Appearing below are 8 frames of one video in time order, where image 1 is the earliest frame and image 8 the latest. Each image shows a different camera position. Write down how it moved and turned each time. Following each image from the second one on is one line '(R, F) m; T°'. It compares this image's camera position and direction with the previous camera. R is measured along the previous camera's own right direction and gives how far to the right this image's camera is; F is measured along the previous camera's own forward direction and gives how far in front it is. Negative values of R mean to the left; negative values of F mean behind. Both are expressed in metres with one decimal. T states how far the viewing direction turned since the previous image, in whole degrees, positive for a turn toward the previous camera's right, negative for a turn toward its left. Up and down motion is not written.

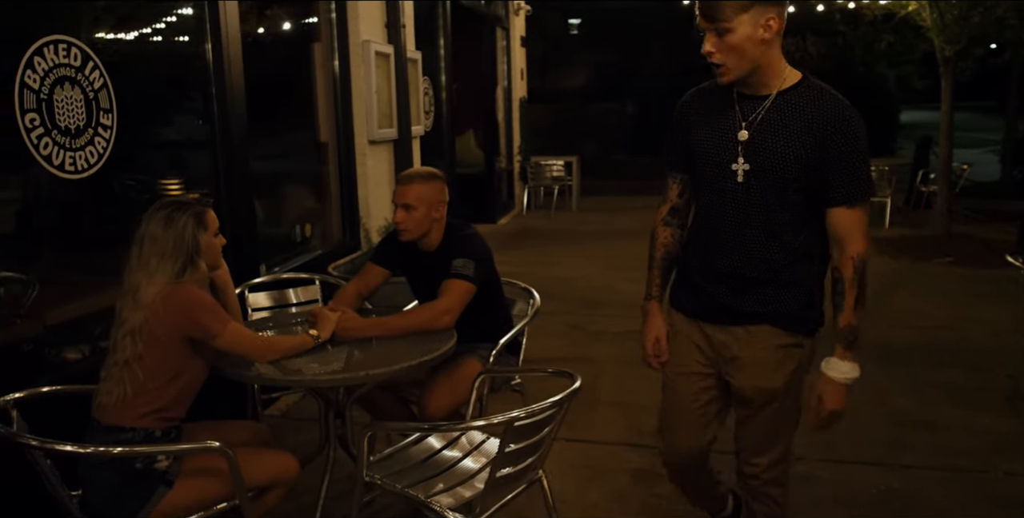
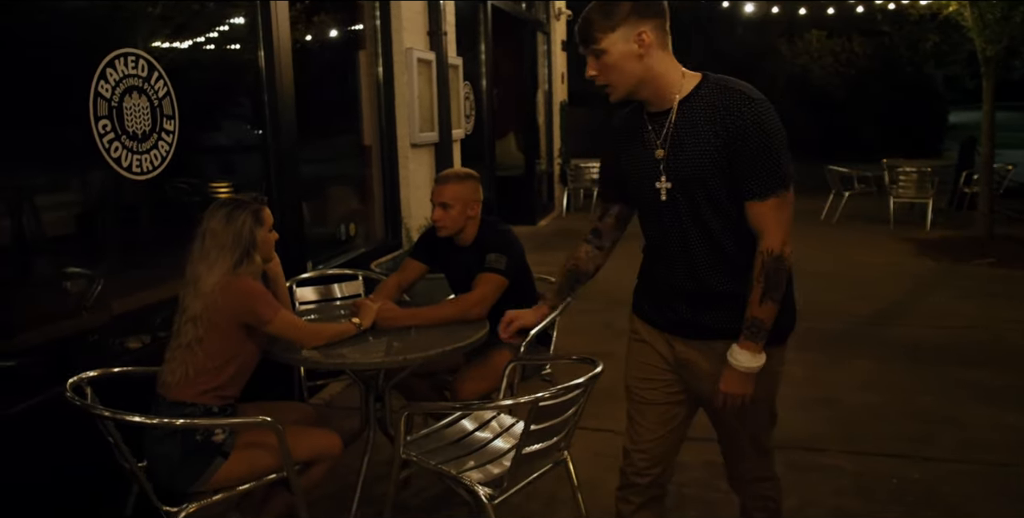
(0.0, -0.2) m; -3°
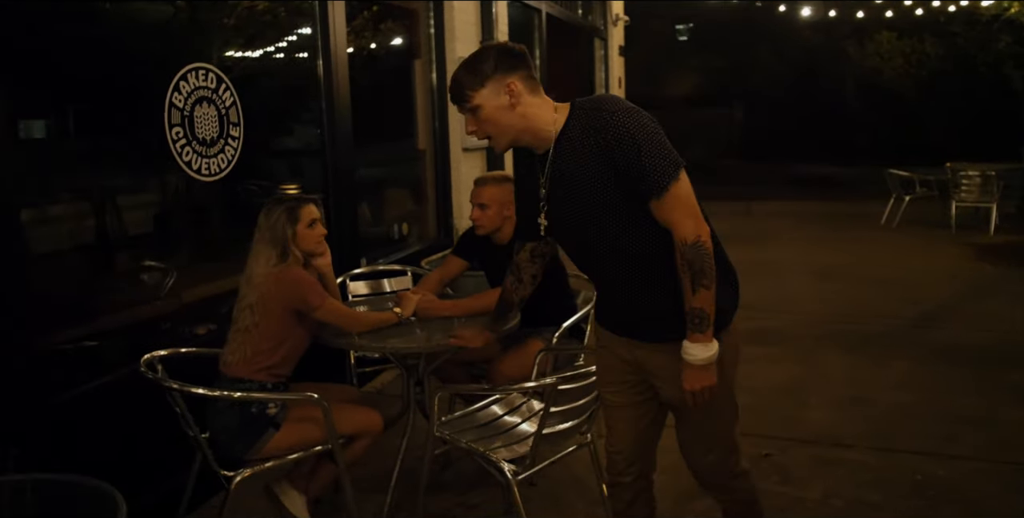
(+0.1, -0.2) m; -5°
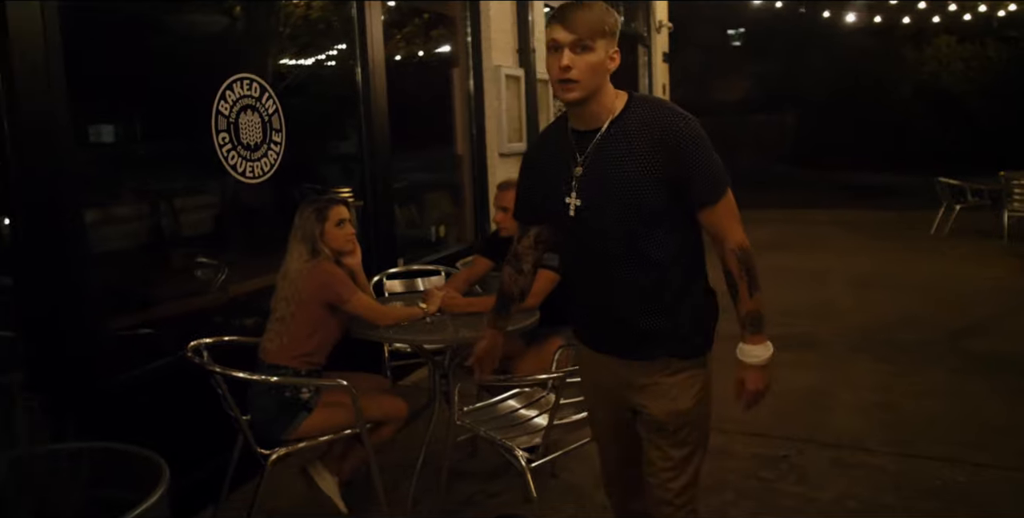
(+0.1, -0.2) m; -4°
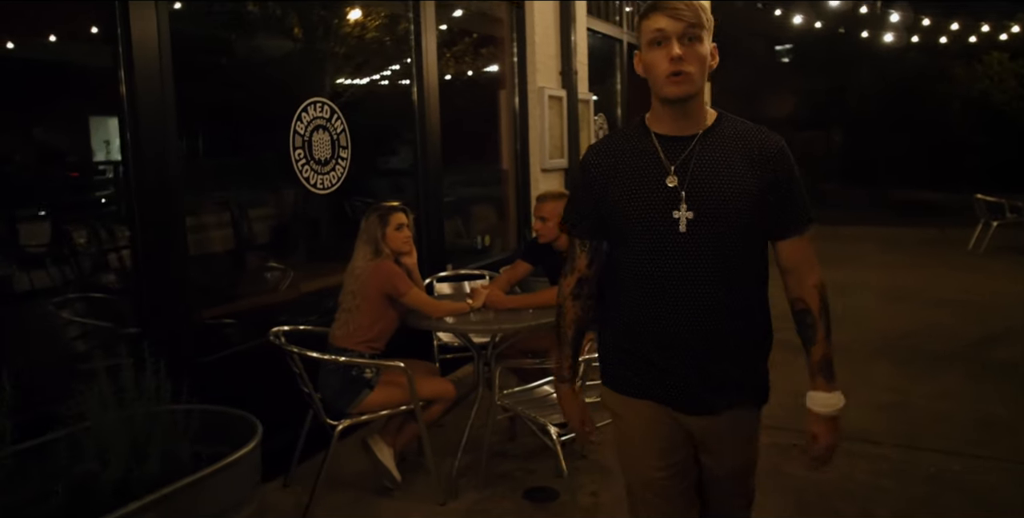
(0.0, -0.4) m; -3°
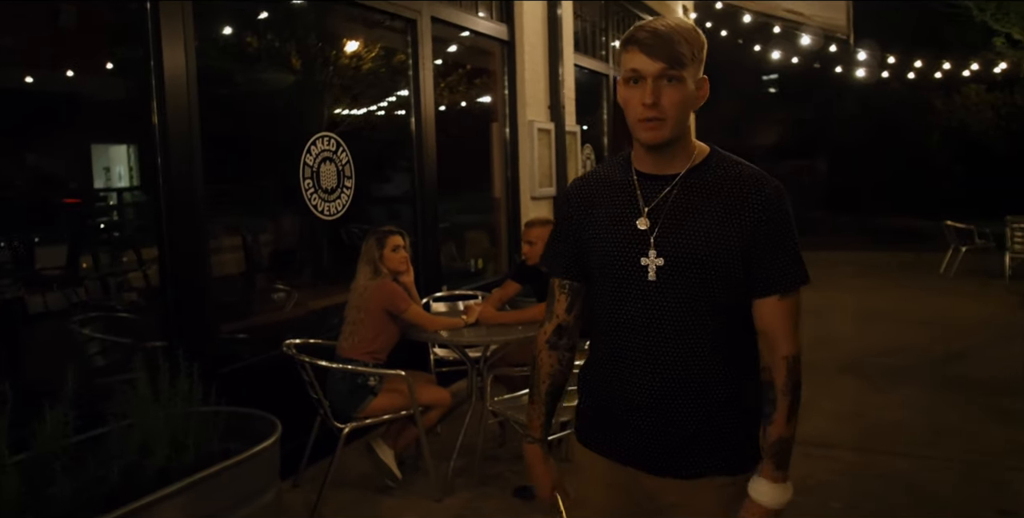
(0.0, -0.4) m; +1°
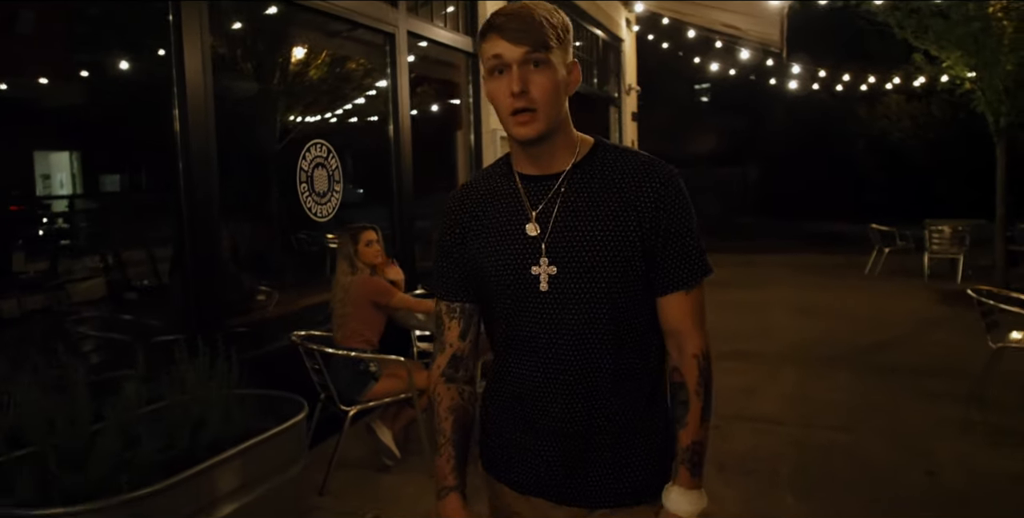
(-0.3, -0.4) m; +4°
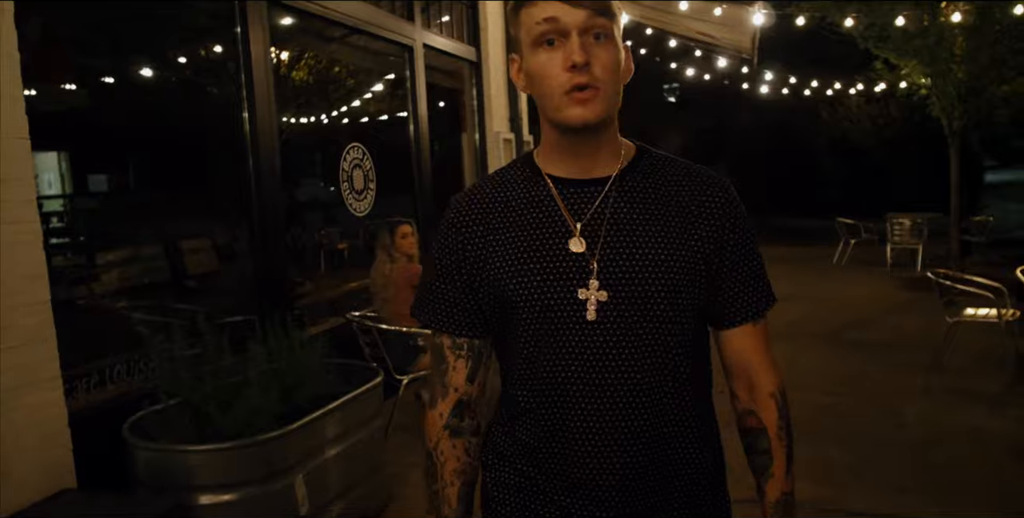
(-0.4, -0.6) m; +2°
